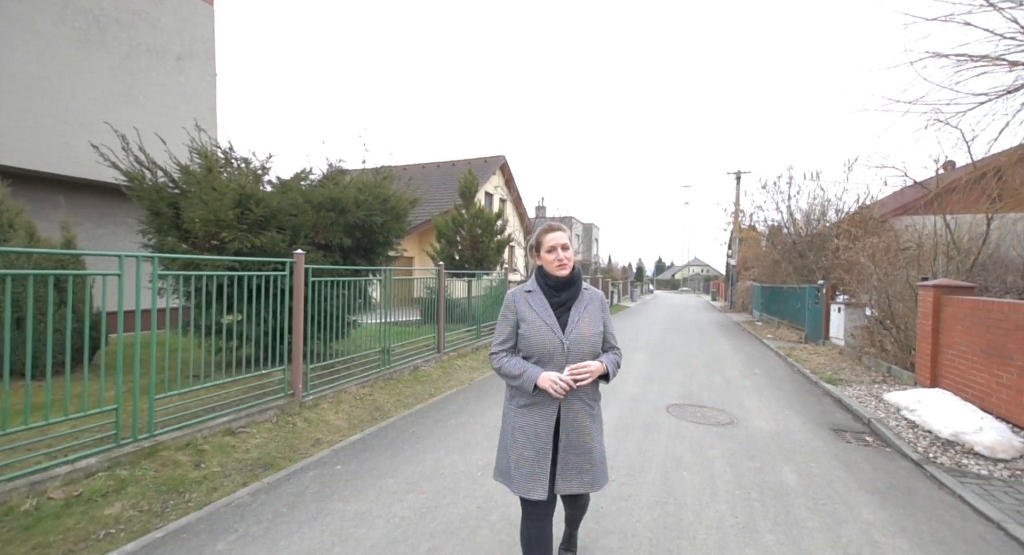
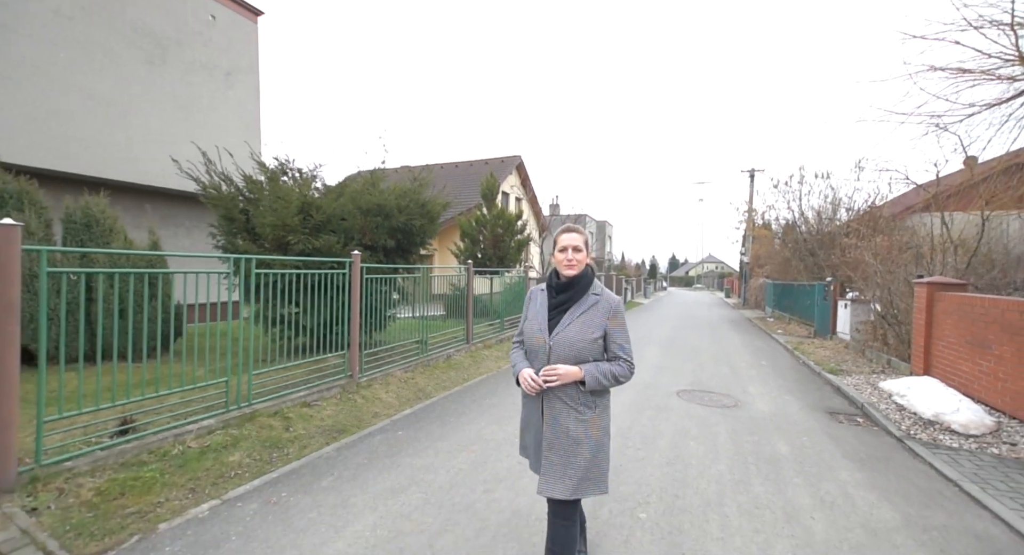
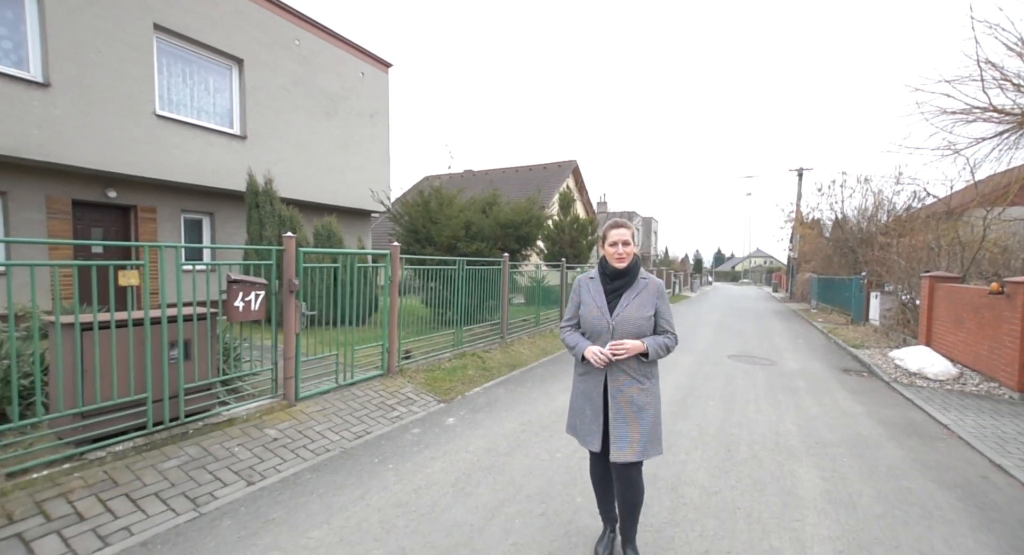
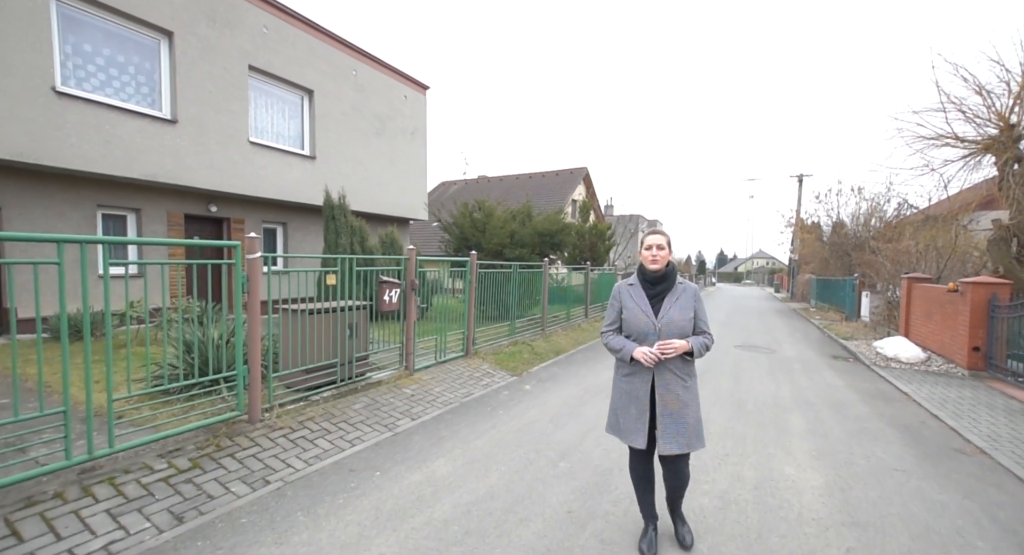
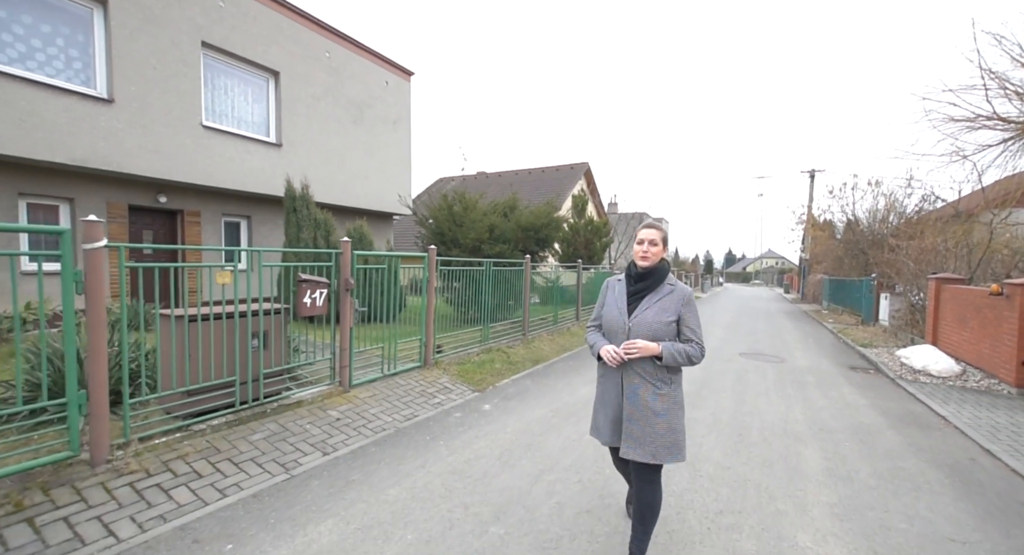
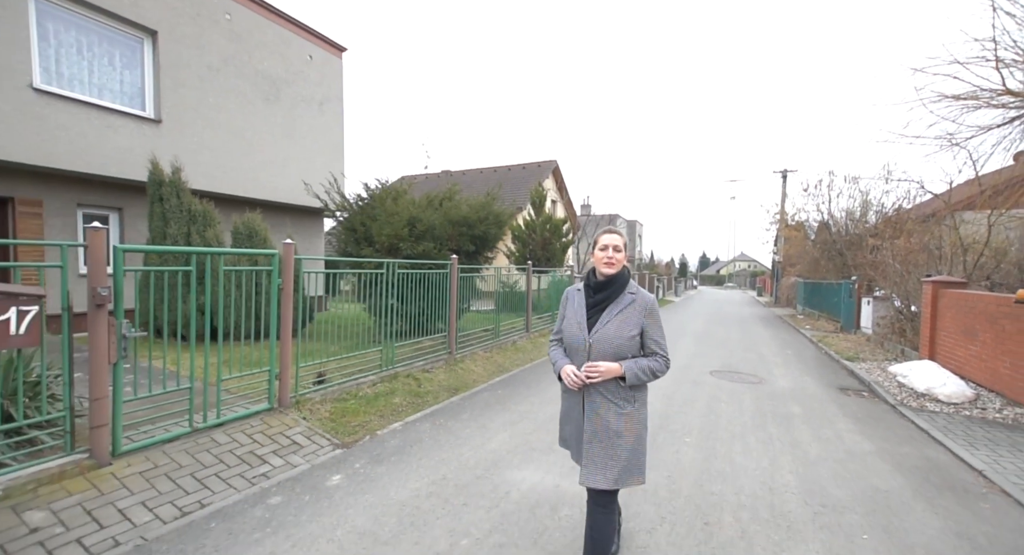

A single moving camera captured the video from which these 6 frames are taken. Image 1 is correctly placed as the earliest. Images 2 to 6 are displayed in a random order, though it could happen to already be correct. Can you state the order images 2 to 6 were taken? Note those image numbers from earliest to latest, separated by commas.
2, 6, 3, 5, 4
